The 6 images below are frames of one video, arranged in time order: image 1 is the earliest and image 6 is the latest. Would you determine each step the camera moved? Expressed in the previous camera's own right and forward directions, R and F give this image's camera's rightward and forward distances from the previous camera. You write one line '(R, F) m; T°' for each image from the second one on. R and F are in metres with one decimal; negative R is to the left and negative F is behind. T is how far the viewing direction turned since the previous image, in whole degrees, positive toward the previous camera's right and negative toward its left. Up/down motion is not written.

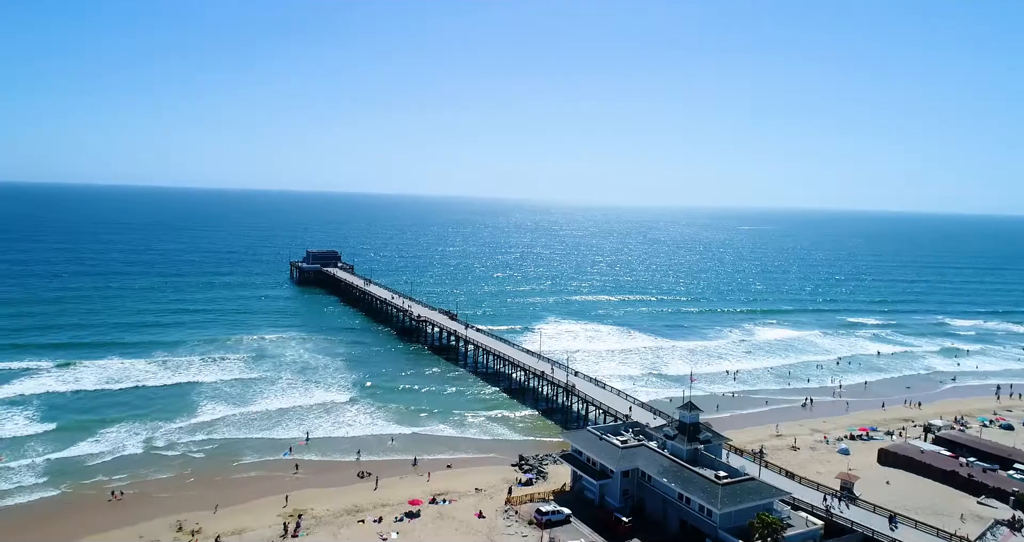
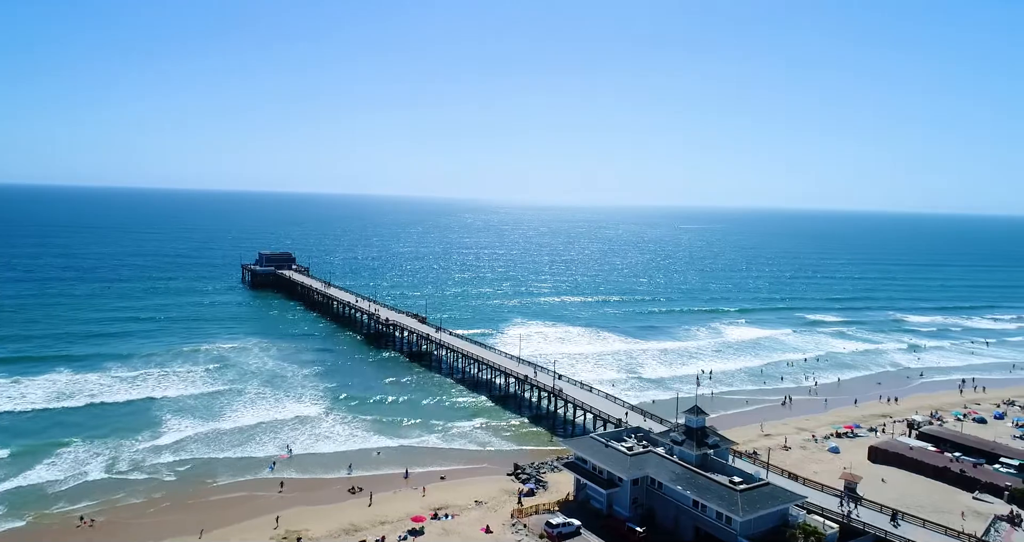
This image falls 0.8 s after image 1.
(-2.3, +1.1) m; +5°
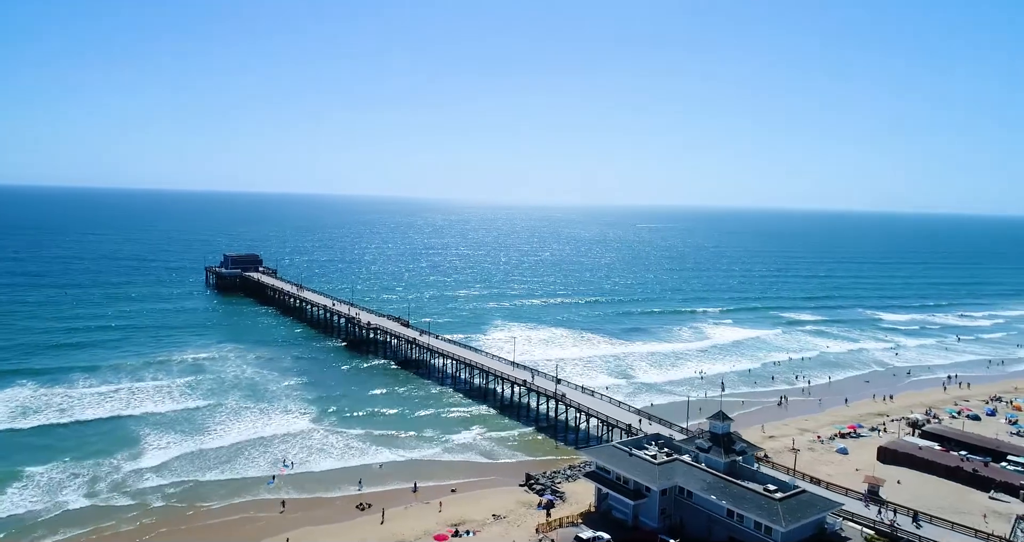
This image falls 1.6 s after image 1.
(-2.6, +1.2) m; +4°
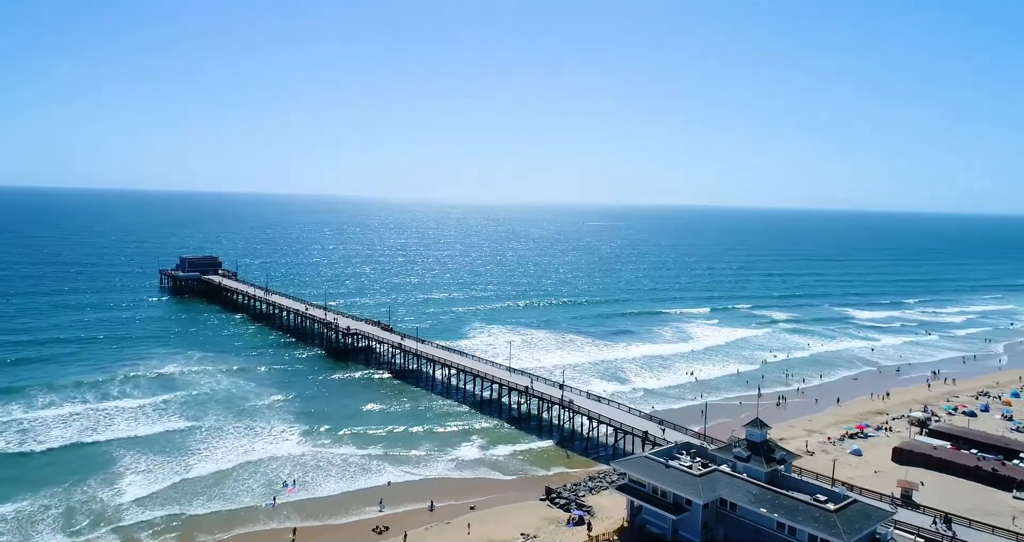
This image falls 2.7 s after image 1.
(-3.2, +1.7) m; +4°
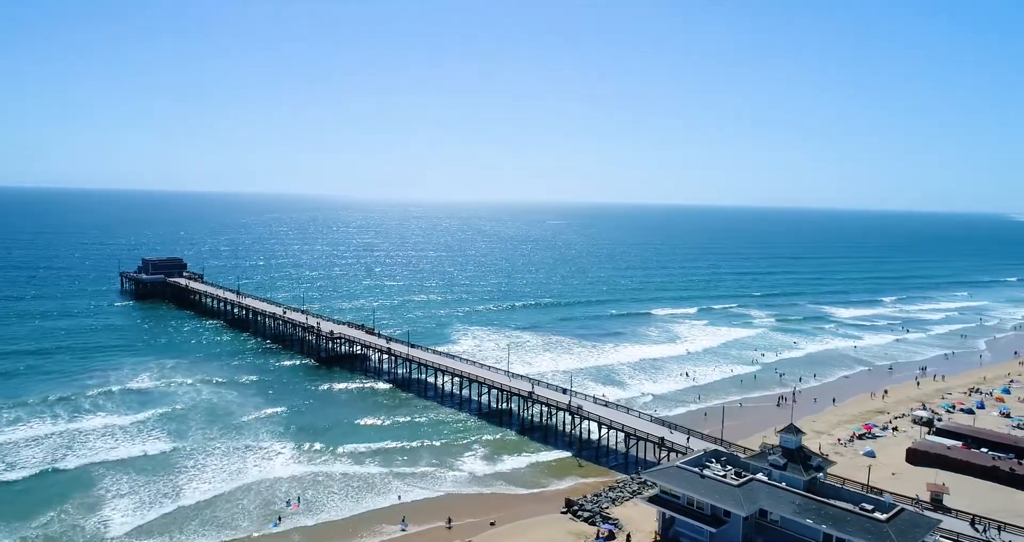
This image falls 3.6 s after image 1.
(-2.6, +1.5) m; +4°
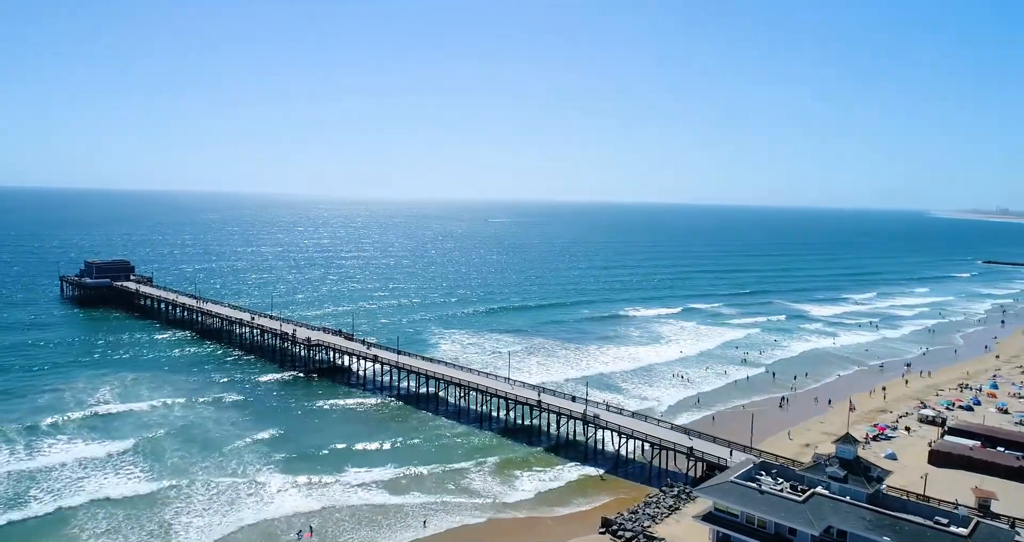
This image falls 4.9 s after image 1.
(-3.8, +2.3) m; +5°
